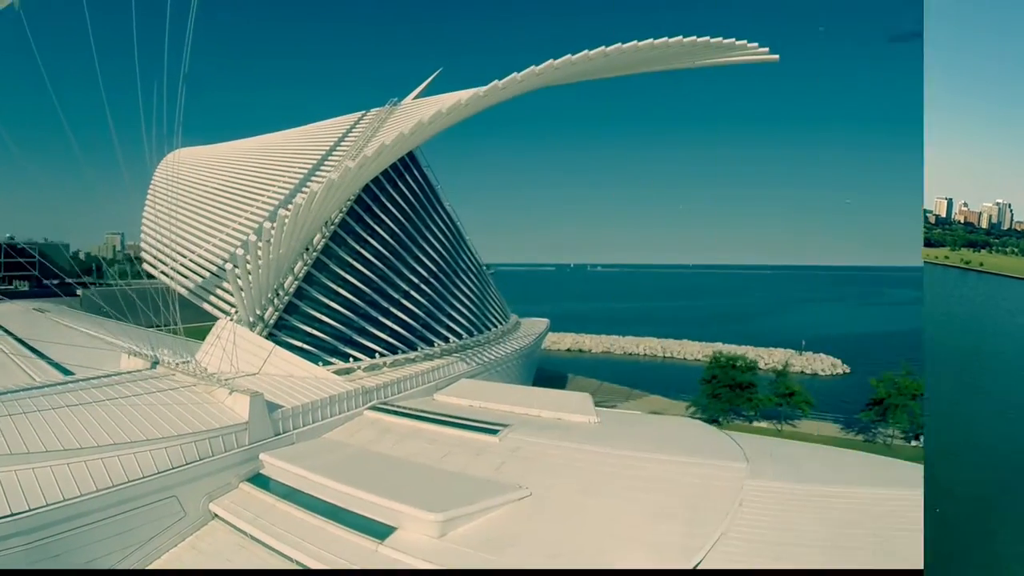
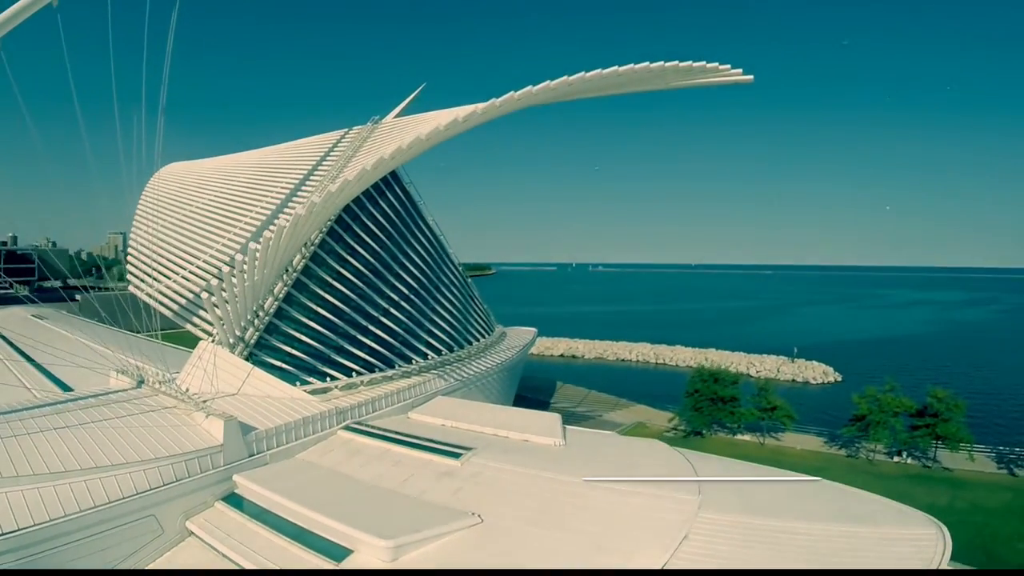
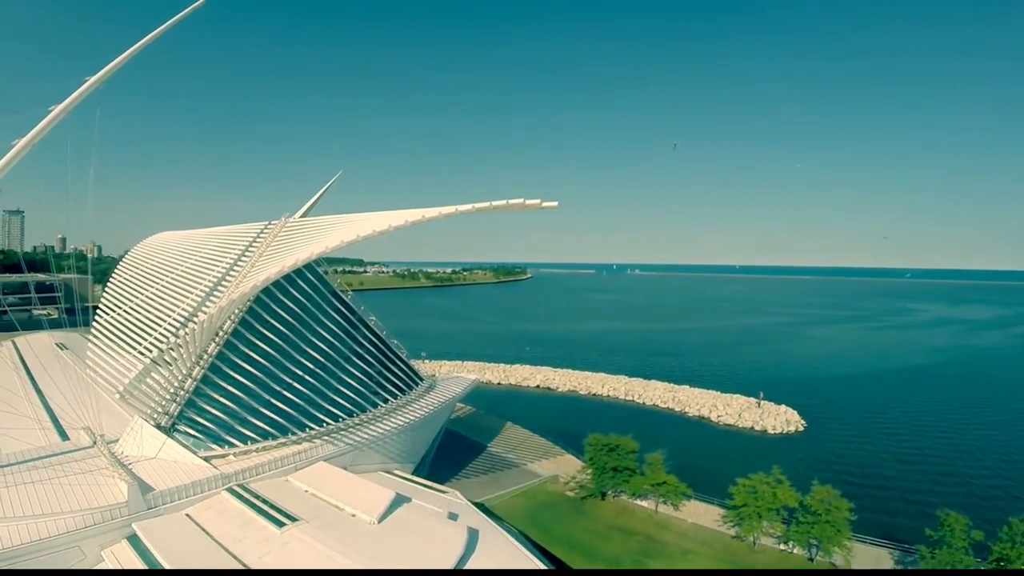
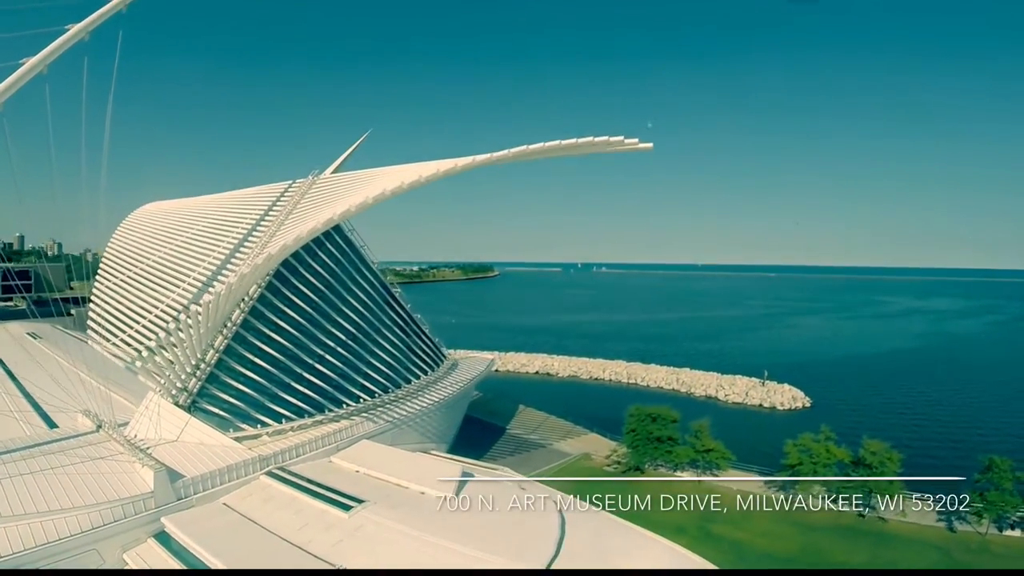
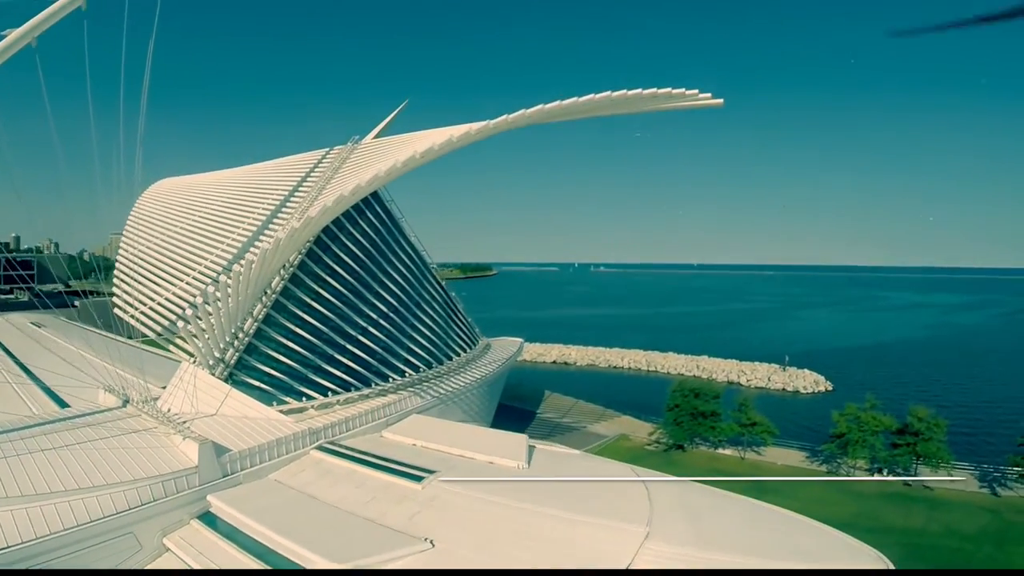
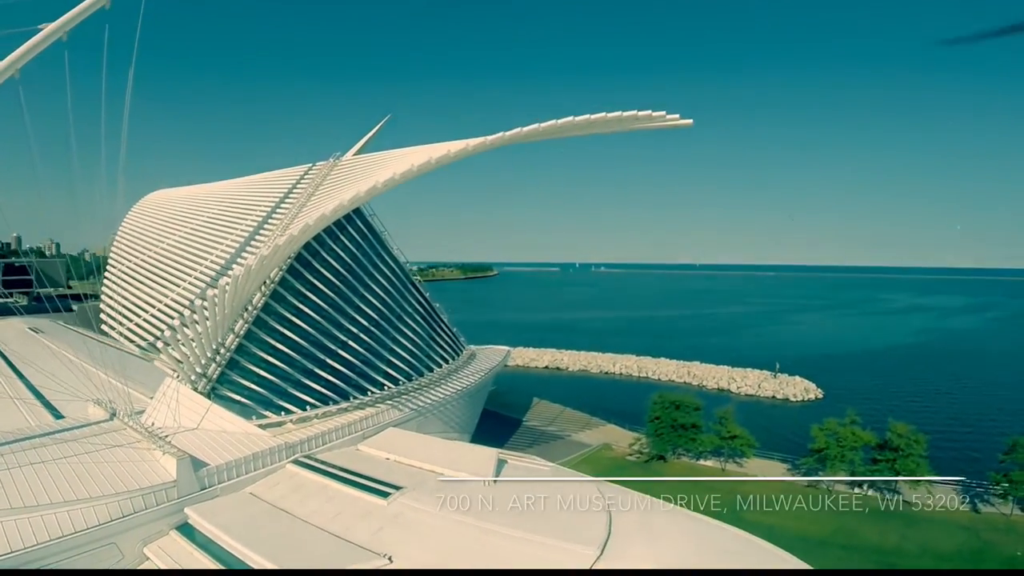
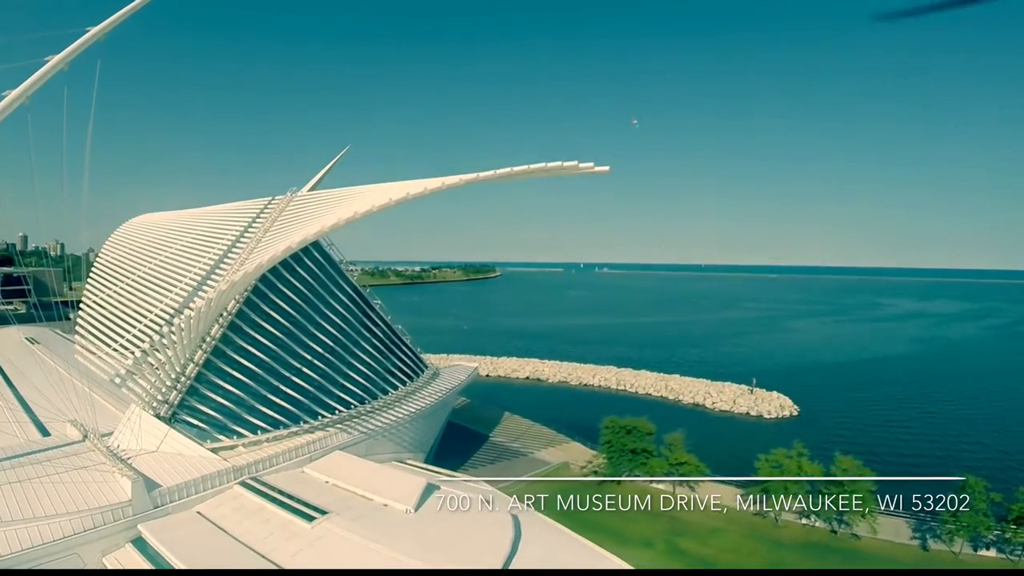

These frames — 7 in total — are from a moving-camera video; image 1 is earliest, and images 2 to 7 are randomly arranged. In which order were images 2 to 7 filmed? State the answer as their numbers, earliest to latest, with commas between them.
2, 5, 6, 4, 7, 3
